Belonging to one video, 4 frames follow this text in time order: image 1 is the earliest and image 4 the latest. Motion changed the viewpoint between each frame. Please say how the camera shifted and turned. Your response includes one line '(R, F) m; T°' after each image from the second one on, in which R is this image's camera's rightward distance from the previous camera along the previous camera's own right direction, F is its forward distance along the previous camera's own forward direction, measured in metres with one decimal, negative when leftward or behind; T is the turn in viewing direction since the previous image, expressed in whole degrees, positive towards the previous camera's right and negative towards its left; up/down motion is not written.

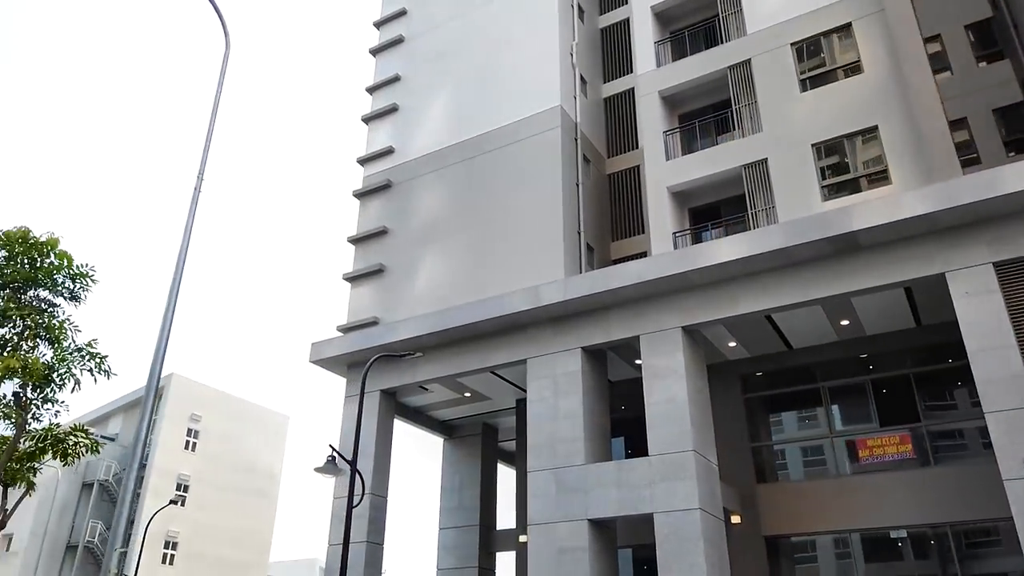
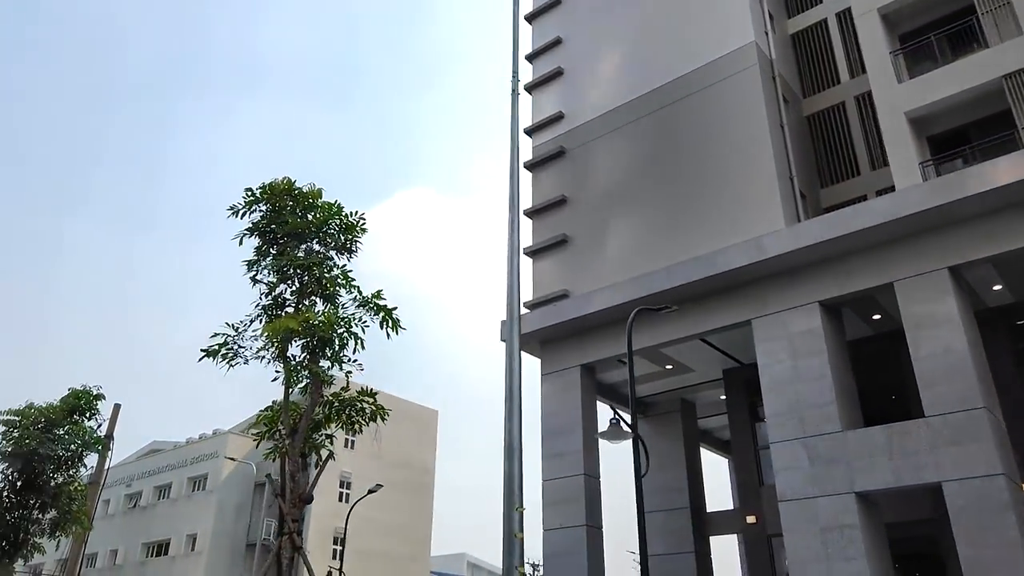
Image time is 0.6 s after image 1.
(-2.2, +1.2) m; -8°
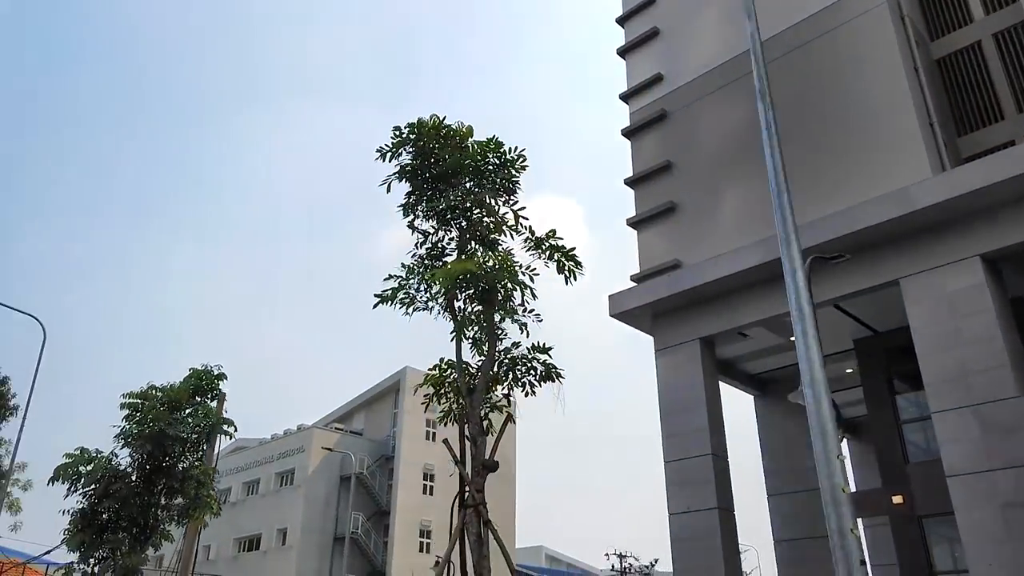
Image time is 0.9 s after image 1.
(-1.1, +0.9) m; -4°
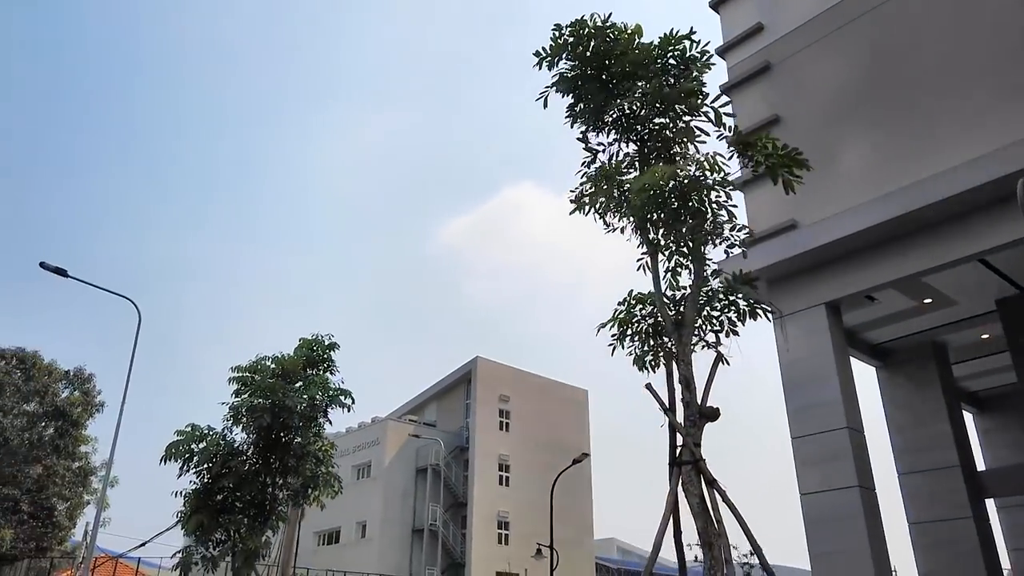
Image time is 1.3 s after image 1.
(-1.0, +1.0) m; -4°
